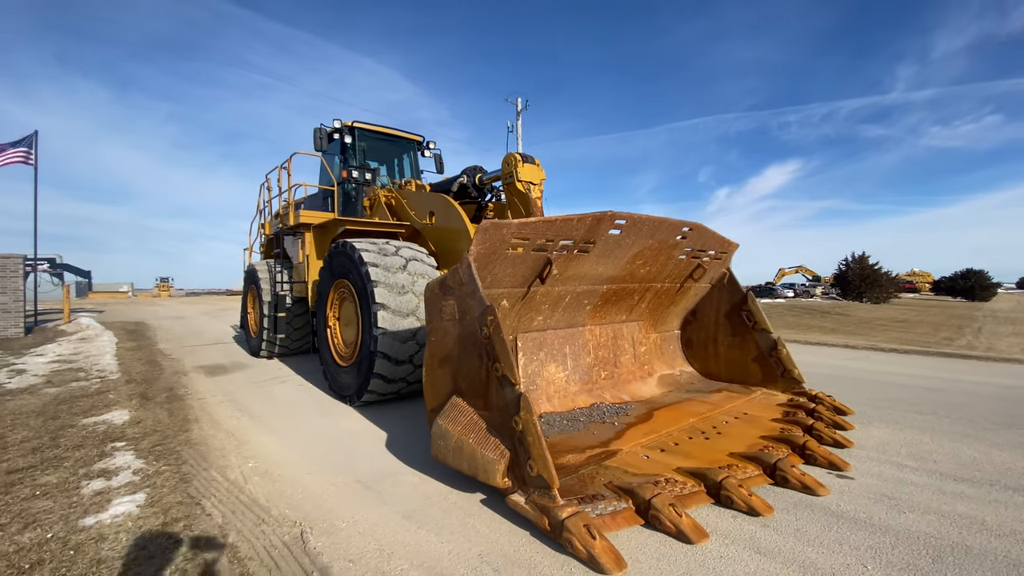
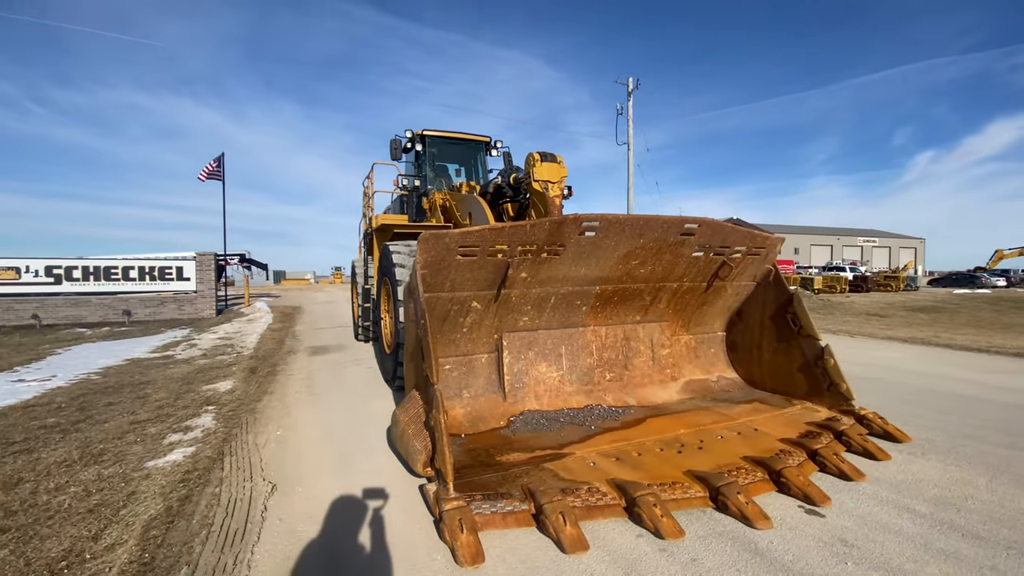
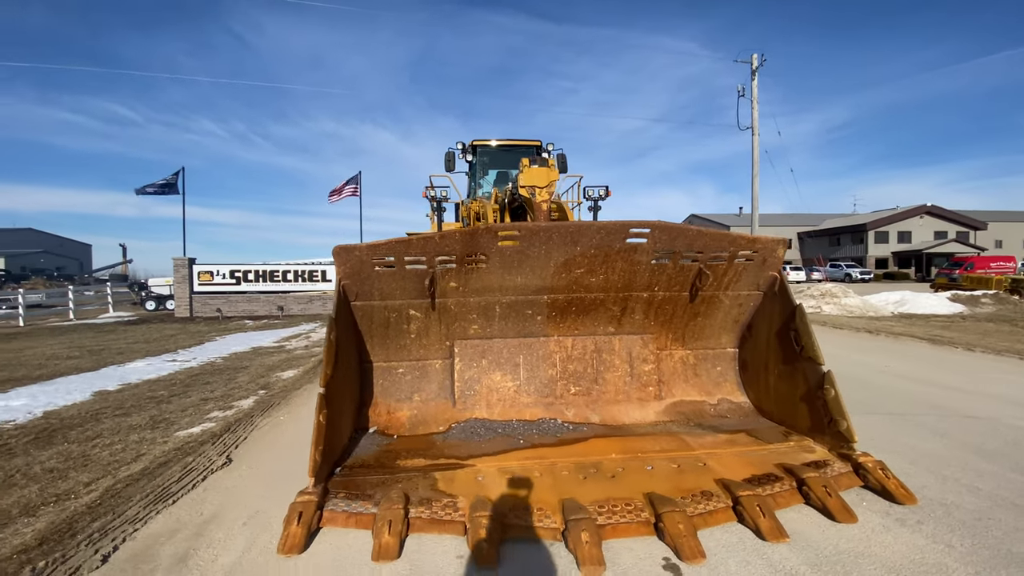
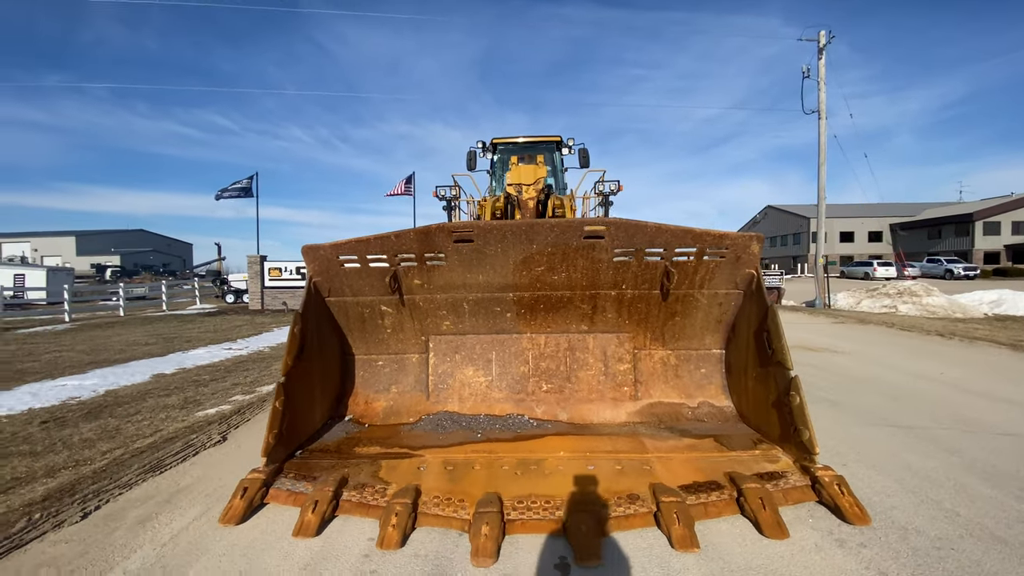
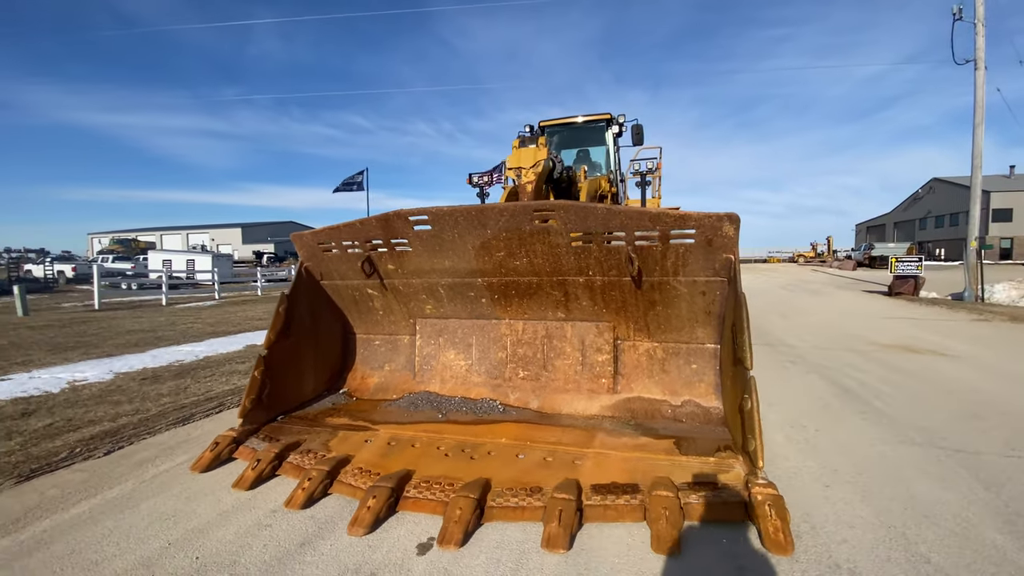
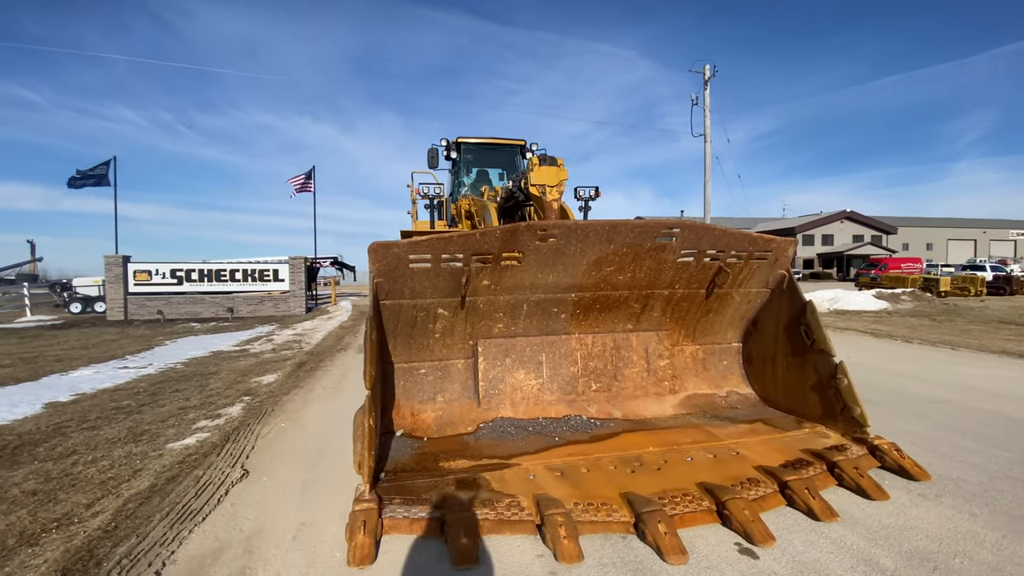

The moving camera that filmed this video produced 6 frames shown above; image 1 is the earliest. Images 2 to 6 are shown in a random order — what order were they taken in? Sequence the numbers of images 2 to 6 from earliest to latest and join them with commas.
2, 6, 3, 4, 5
